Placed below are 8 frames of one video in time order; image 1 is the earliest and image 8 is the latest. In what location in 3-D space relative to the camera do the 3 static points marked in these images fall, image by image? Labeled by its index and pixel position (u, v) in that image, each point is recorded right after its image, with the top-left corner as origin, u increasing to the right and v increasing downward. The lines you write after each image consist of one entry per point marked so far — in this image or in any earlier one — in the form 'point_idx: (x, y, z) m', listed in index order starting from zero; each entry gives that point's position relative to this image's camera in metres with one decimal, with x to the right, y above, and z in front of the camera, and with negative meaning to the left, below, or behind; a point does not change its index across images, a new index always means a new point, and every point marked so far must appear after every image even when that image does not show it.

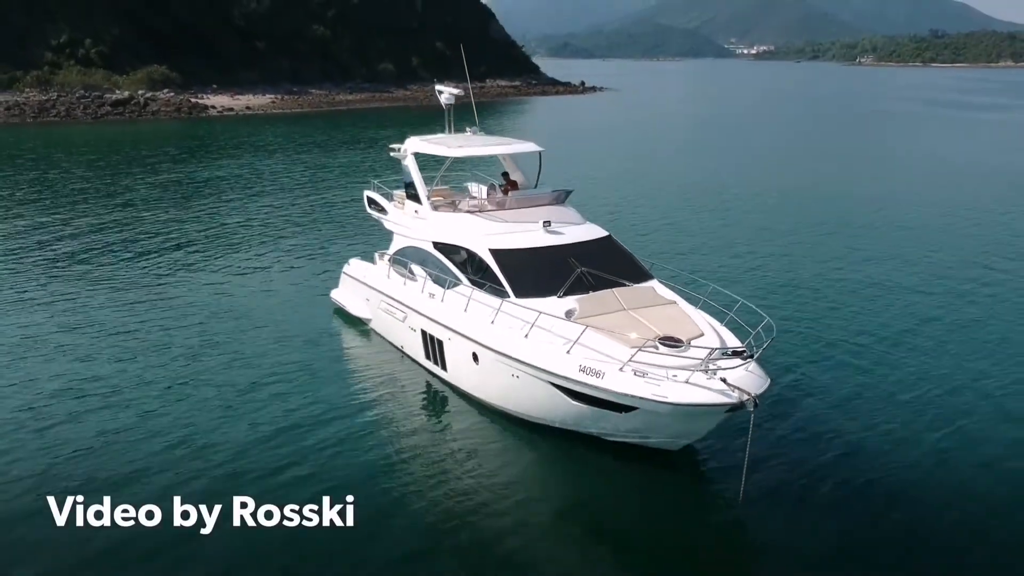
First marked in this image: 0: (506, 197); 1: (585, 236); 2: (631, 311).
0: (+0.3, +1.1, +11.7) m
1: (+1.1, +0.6, +10.7) m
2: (+1.4, -0.3, +9.6) m
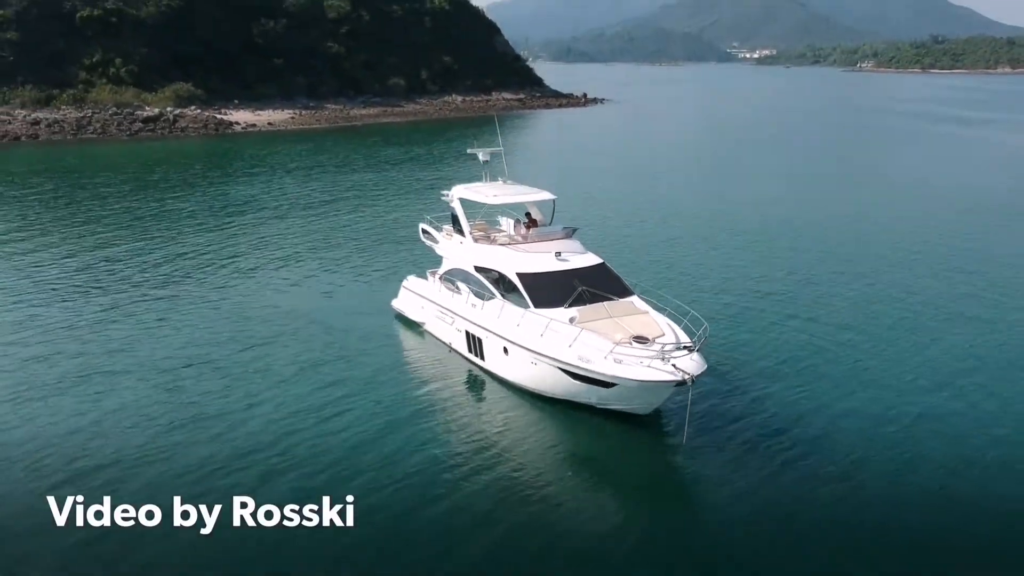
0: (+0.5, +0.9, +14.1) m
1: (+1.4, +0.4, +13.0) m
2: (+1.6, -0.4, +11.9) m
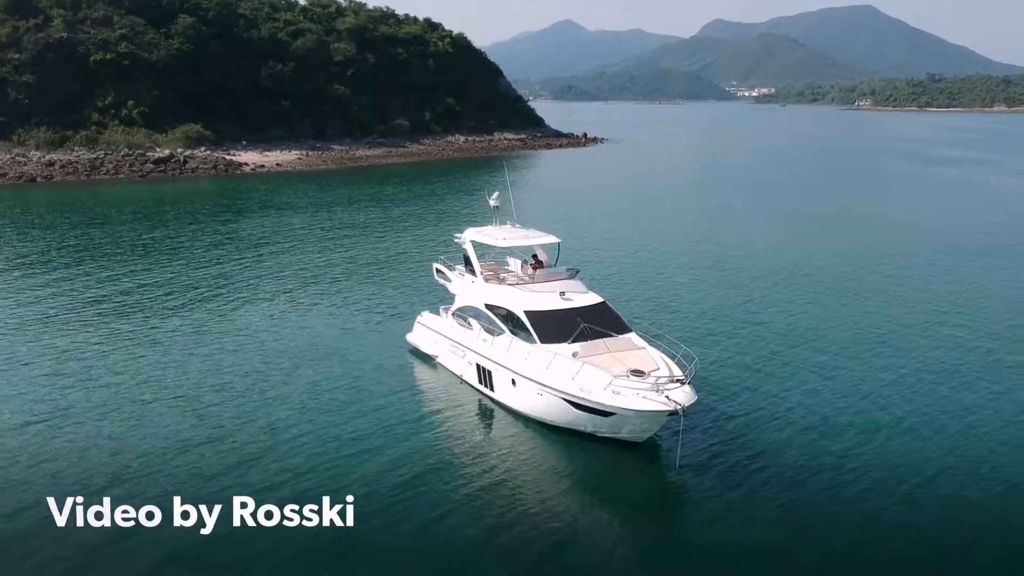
0: (+0.5, +0.2, +14.7) m
1: (+1.4, -0.2, +13.7) m
2: (+1.7, -1.0, +12.5) m
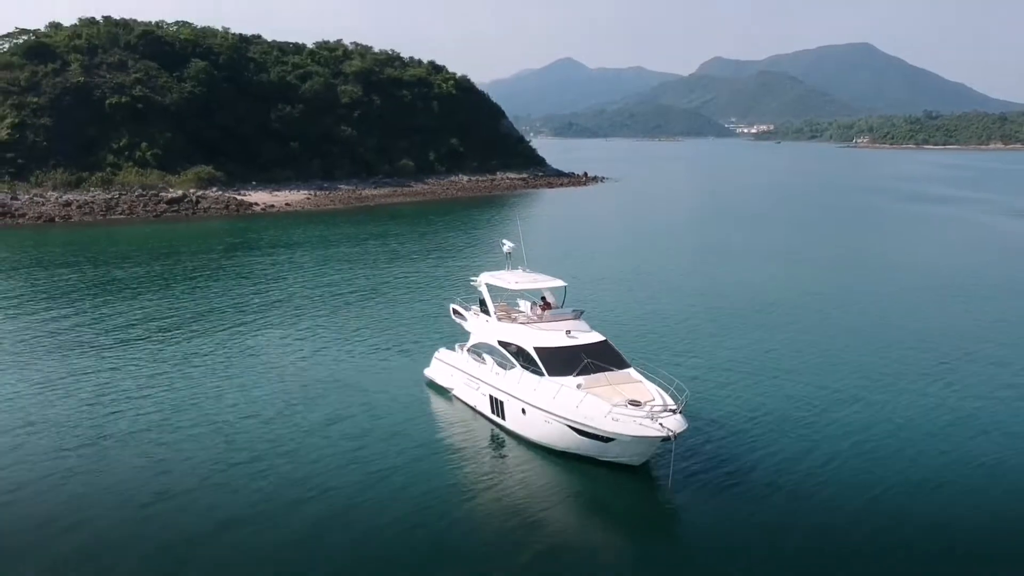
0: (+0.7, -0.5, +15.7) m
1: (+1.5, -0.9, +14.6) m
2: (+1.8, -1.7, +13.4) m
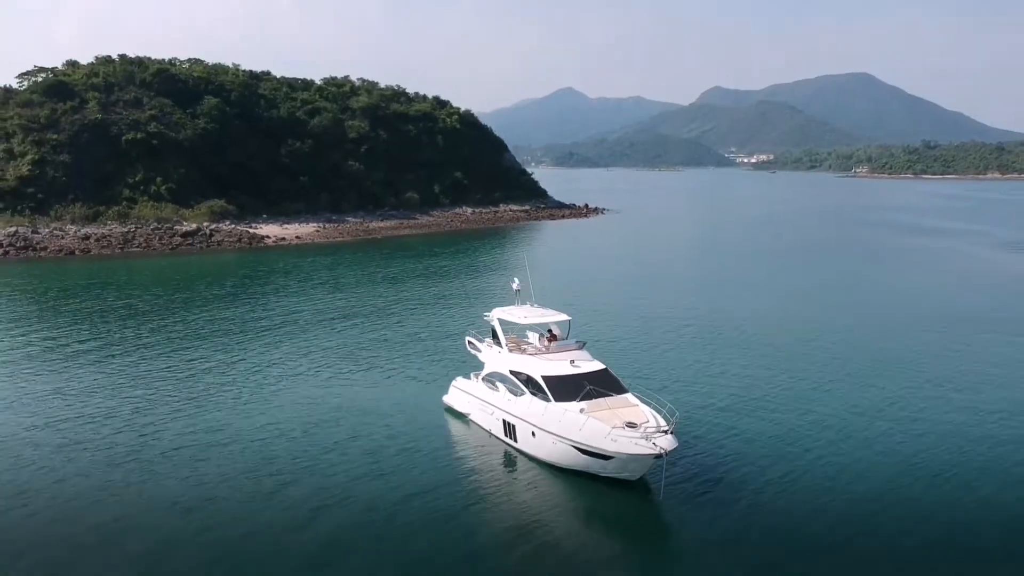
0: (+0.8, -1.2, +16.8) m
1: (+1.7, -1.6, +15.7) m
2: (+2.0, -2.3, +14.5) m
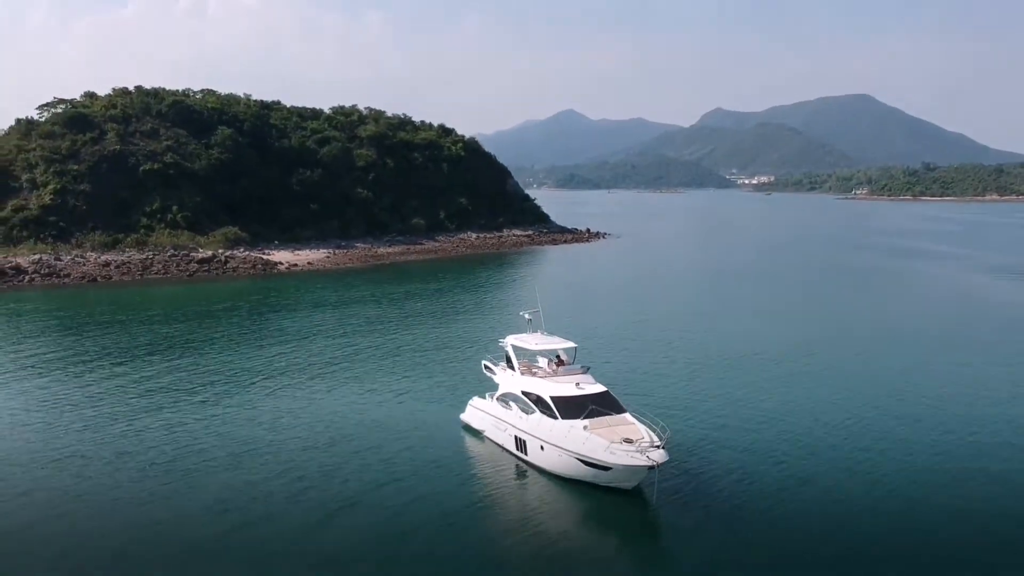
0: (+1.0, -1.9, +18.2) m
1: (+1.9, -2.2, +17.1) m
2: (+2.1, -2.9, +15.8) m
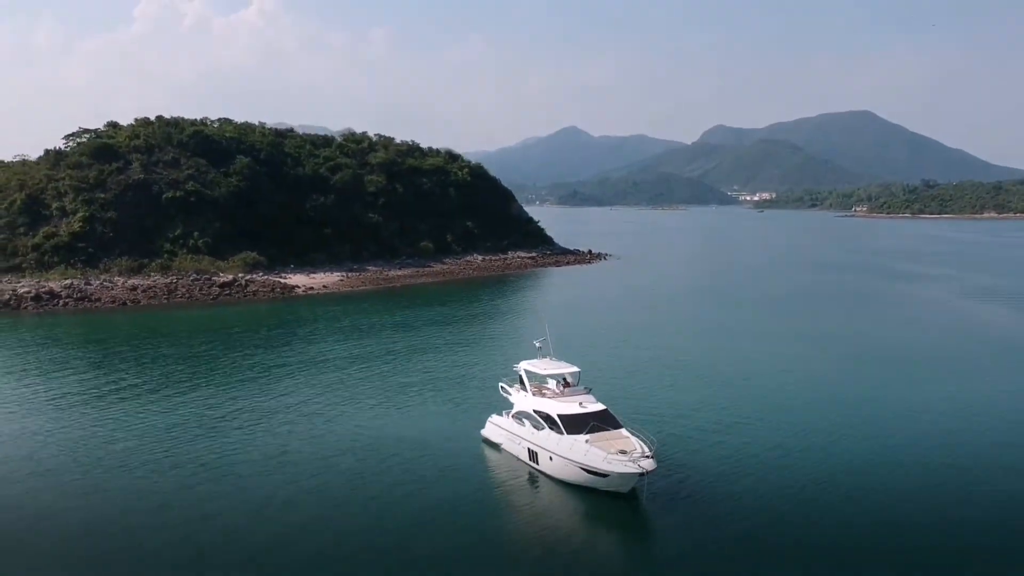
0: (+1.3, -2.7, +20.4) m
1: (+2.1, -3.0, +19.3) m
2: (+2.4, -3.6, +18.0) m
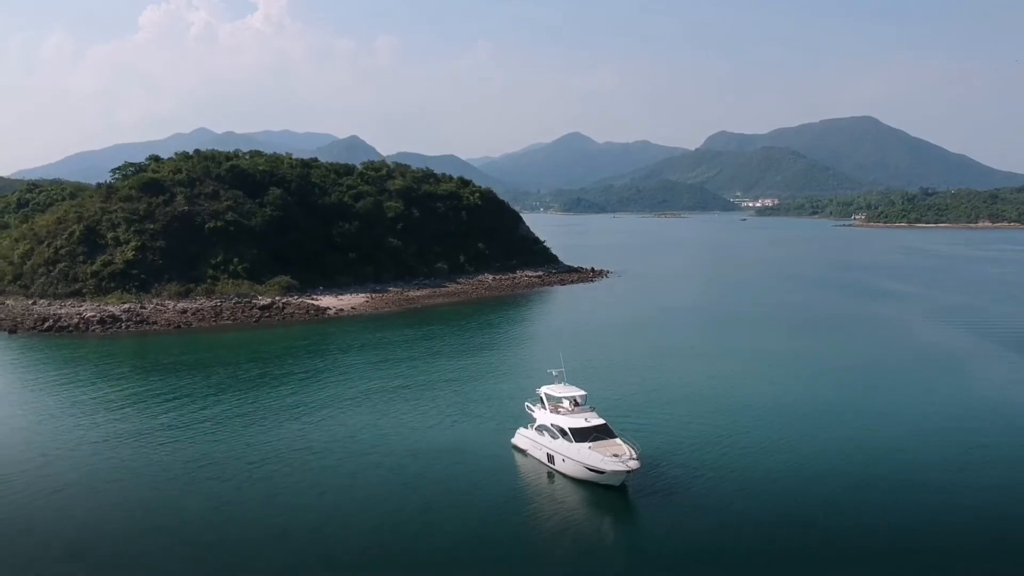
0: (+1.9, -3.9, +25.6) m
1: (+2.7, -4.2, +24.4) m
2: (+3.0, -4.8, +23.2) m
